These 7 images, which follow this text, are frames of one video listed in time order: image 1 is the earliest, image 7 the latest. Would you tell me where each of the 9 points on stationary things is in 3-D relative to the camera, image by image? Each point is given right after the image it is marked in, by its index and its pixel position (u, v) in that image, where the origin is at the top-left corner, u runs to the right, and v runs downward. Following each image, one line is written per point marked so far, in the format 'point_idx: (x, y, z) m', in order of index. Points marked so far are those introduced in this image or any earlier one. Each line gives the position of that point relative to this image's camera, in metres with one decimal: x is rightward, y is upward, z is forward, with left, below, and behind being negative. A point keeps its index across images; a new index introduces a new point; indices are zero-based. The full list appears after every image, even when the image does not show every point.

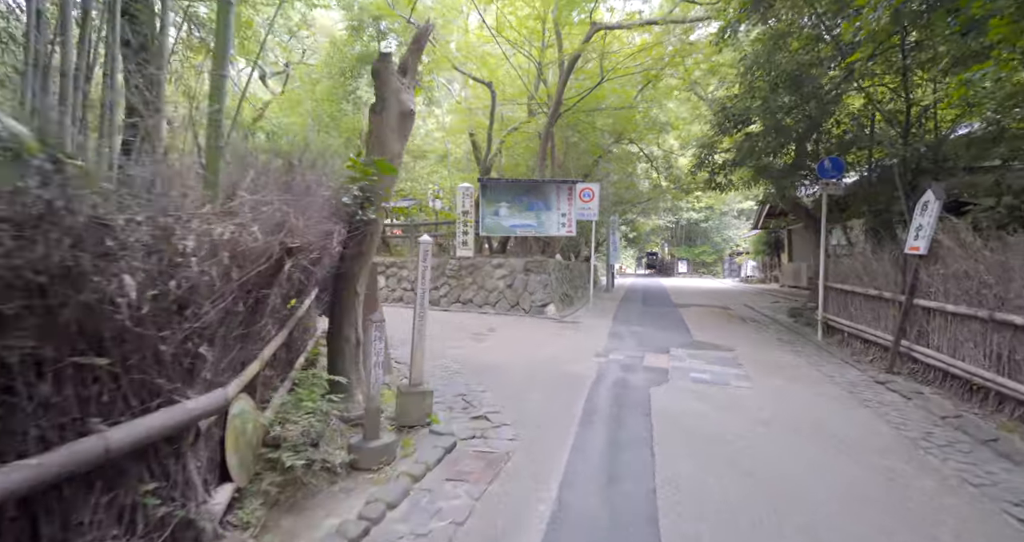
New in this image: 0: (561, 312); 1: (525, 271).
0: (+1.1, -1.0, +10.7) m
1: (+0.3, 0.0, +10.9) m
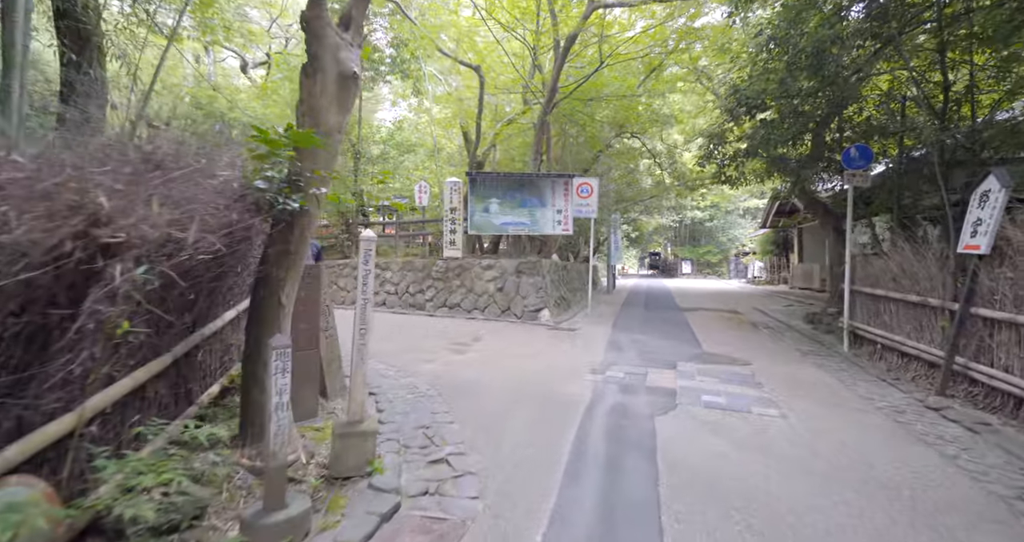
0: (+0.9, -1.0, +9.8) m
1: (+0.1, 0.0, +10.1) m
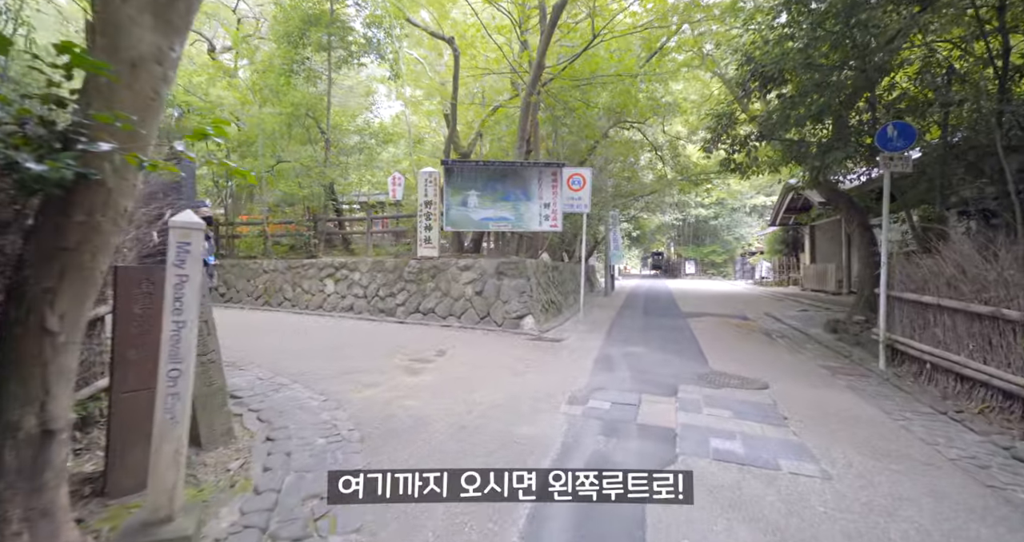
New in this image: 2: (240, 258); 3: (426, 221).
0: (+0.5, -1.0, +8.7) m
1: (-0.3, -0.1, +8.9) m
2: (-6.6, +0.3, +11.5) m
3: (-1.7, +1.0, +9.6) m
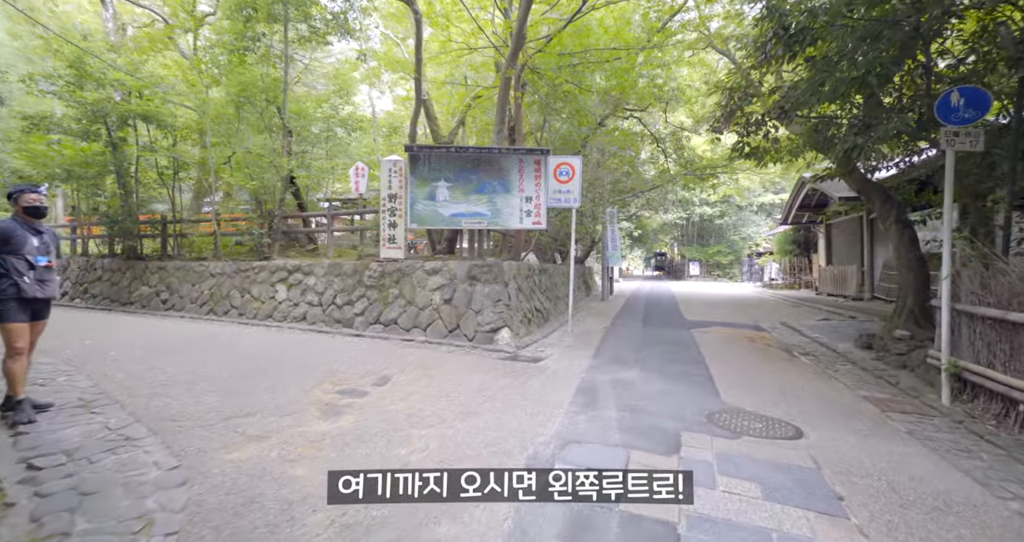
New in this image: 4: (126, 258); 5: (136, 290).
0: (+0.1, -1.1, +7.4) m
1: (-0.7, -0.1, +7.6) m
2: (-7.0, +0.2, +10.2) m
3: (-2.1, +0.9, +8.3) m
4: (-8.8, +0.3, +10.8) m
5: (-8.0, -0.4, +10.1) m
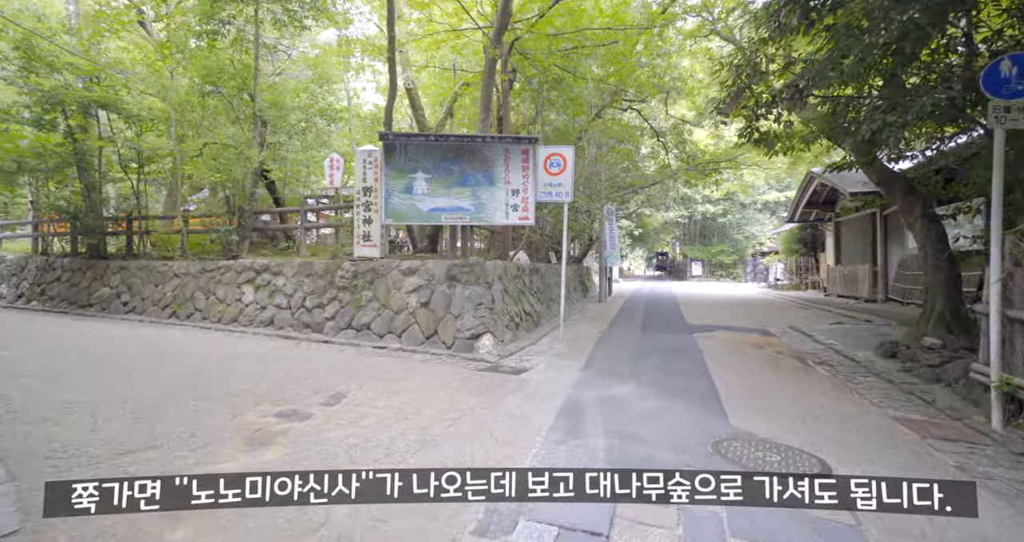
0: (-0.1, -1.1, +6.7) m
1: (-0.9, -0.1, +6.9) m
2: (-7.2, +0.2, +9.5) m
3: (-2.4, +0.9, +7.6) m
4: (-9.0, +0.3, +10.1) m
5: (-8.2, -0.4, +9.4) m
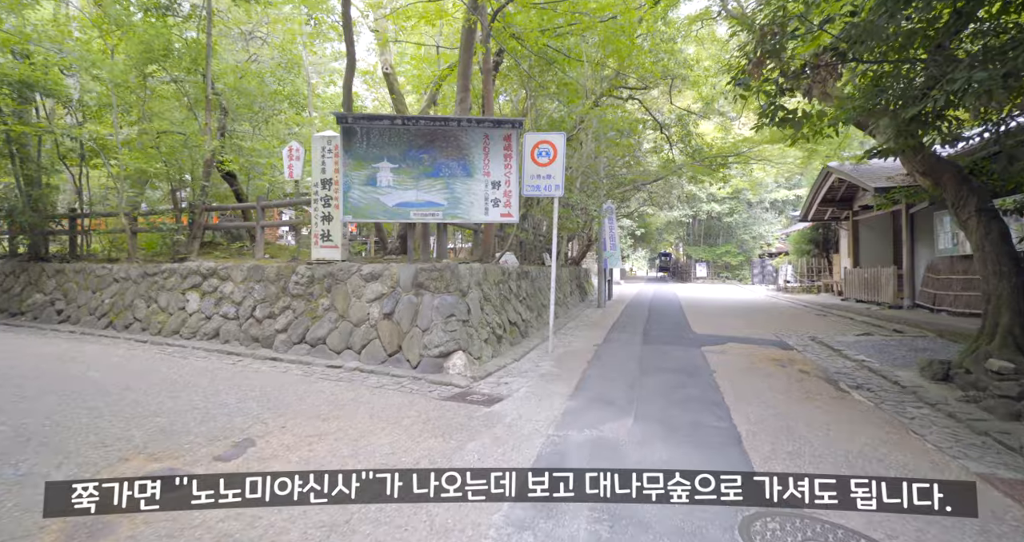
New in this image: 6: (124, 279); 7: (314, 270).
0: (-0.4, -1.1, +5.6) m
1: (-1.2, -0.2, +5.9) m
2: (-7.5, +0.2, +8.5) m
3: (-2.6, +0.8, +6.6) m
4: (-9.3, +0.2, +9.1) m
5: (-8.5, -0.5, +8.4) m
6: (-6.2, -0.1, +7.6) m
7: (-2.7, 0.0, +6.5) m
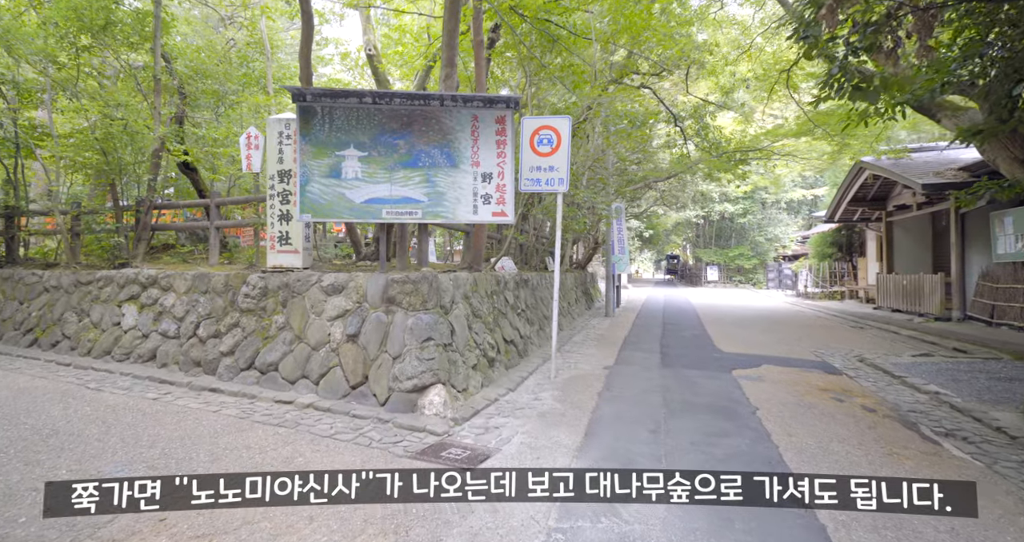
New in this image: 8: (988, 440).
0: (-0.5, -1.3, +4.5) m
1: (-1.3, -0.3, +4.7) m
2: (-7.5, +0.1, +7.4) m
3: (-2.7, +0.7, +5.4) m
4: (-9.3, +0.1, +8.0) m
5: (-8.5, -0.6, +7.3) m
6: (-6.3, -0.2, +6.5) m
7: (-2.8, -0.1, +5.4) m
8: (+4.0, -1.4, +4.0) m
